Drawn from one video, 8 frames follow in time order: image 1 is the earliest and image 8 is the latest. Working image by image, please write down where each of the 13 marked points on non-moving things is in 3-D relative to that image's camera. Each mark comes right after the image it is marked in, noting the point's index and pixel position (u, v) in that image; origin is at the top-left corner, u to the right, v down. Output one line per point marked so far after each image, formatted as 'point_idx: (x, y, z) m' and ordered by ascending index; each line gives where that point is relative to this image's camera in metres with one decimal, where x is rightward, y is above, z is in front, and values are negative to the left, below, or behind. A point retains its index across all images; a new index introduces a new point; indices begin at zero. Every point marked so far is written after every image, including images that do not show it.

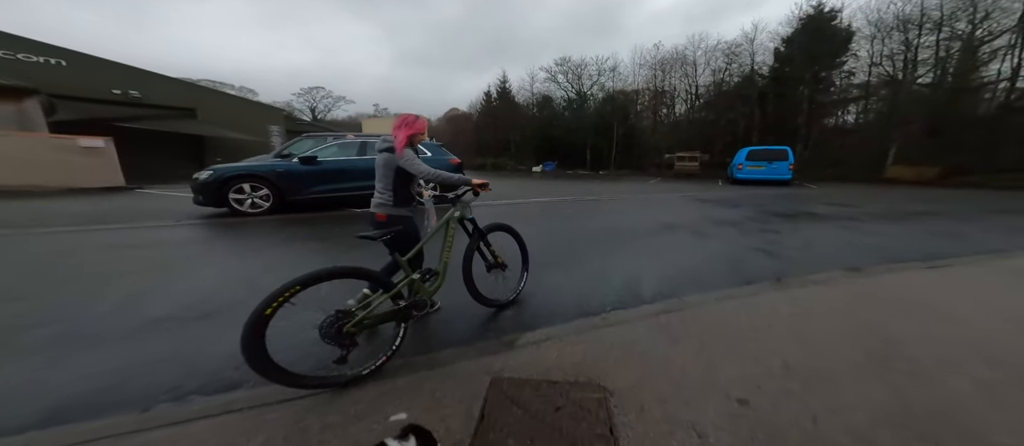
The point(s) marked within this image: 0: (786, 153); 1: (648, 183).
0: (+10.5, +2.7, +12.5) m
1: (+6.6, +1.9, +16.2) m
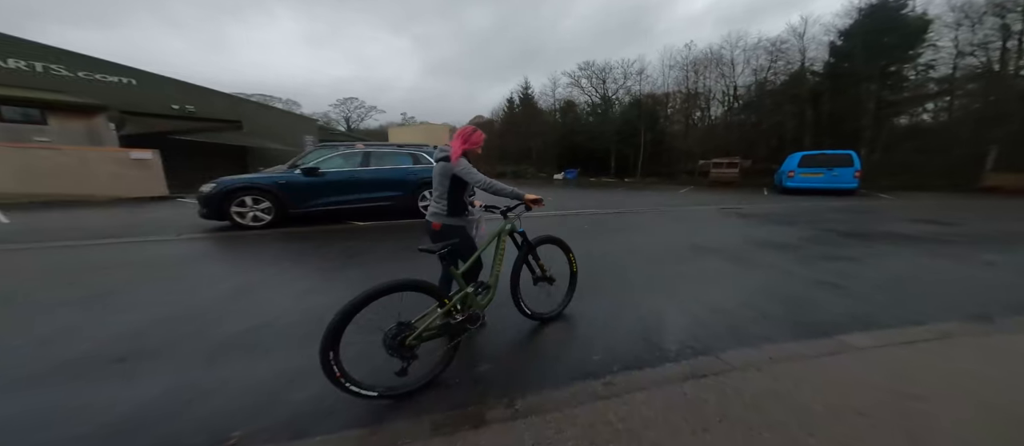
0: (+11.3, +2.2, +11.0) m
1: (+7.7, +1.4, +15.0) m
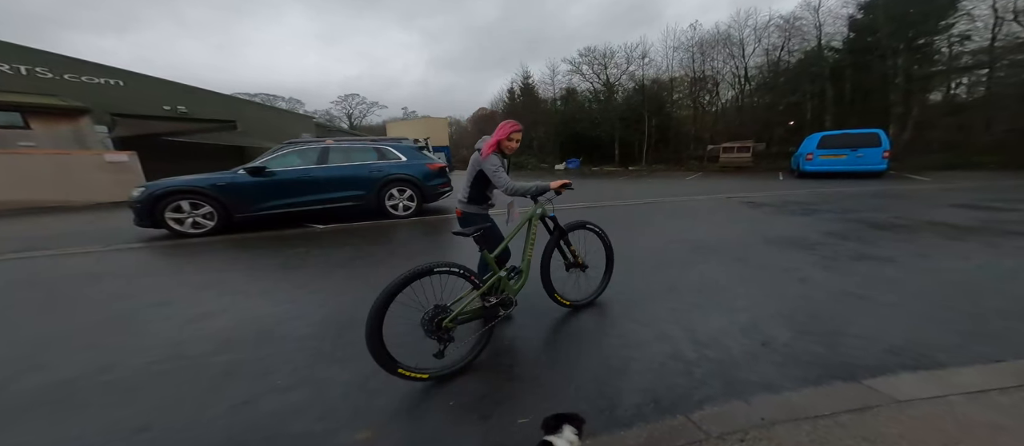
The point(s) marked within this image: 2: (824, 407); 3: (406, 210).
0: (+11.0, +2.6, +10.1) m
1: (+7.6, +1.8, +14.2) m
2: (+1.4, -0.8, +1.5) m
3: (-1.9, +0.2, +5.6) m
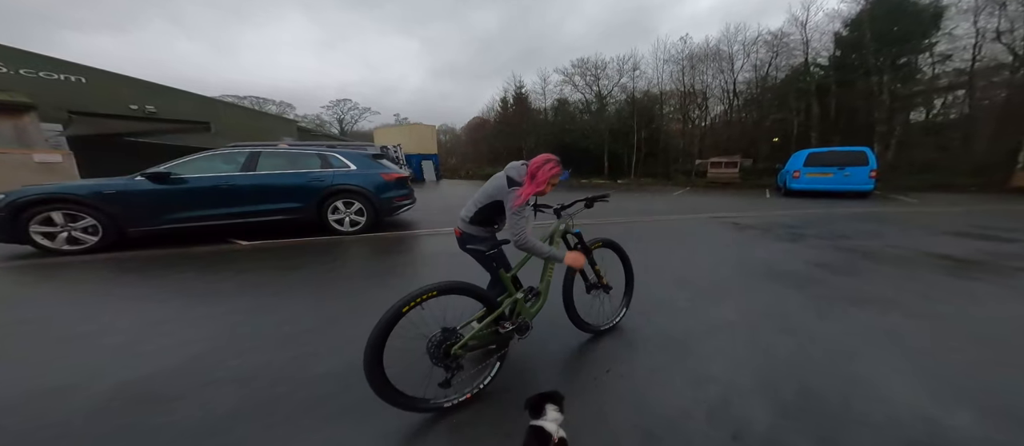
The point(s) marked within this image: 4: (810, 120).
0: (+10.4, +2.0, +9.8) m
1: (+6.9, +1.2, +13.8) m
2: (+0.9, -1.0, +0.9) m
3: (-2.5, 0.0, +5.0) m
4: (+15.7, +5.4, +17.4) m
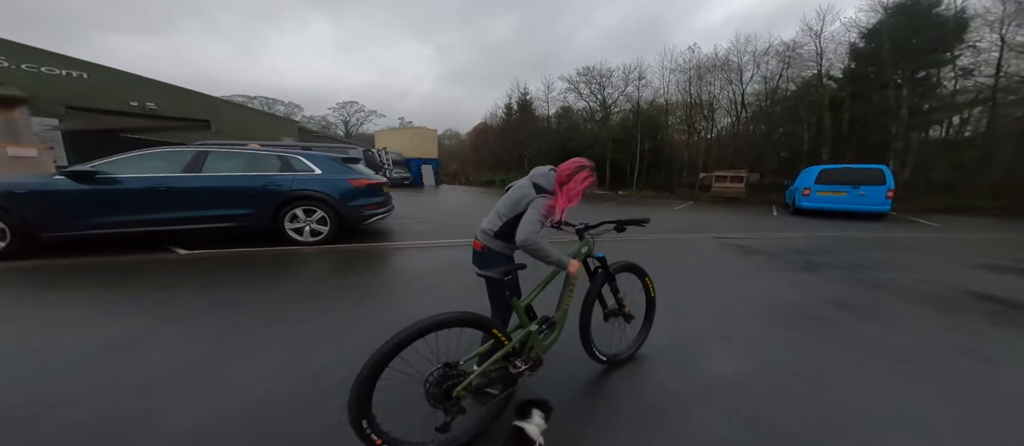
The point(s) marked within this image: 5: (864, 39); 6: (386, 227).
0: (+10.3, +1.4, +9.3) m
1: (+6.7, +0.6, +13.3) m
2: (+0.5, -1.1, +0.5) m
3: (-2.8, -0.2, +4.6) m
4: (+15.8, +4.5, +16.9) m
5: (+16.4, +8.6, +15.6) m
6: (-2.6, -0.1, +7.1) m
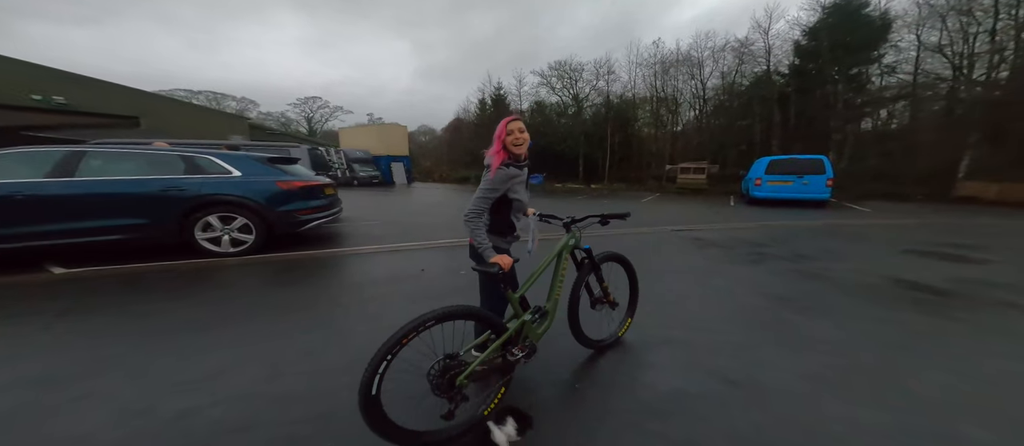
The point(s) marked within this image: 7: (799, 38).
0: (+9.1, +1.7, +9.8) m
1: (+5.4, +0.9, +13.6) m
2: (+0.2, -1.2, +0.3) m
3: (-3.4, -0.3, +4.2) m
4: (+13.9, +5.1, +17.8) m
5: (+14.6, +9.3, +16.5) m
6: (-3.4, -0.2, +6.7) m
7: (+14.6, +9.4, +16.8) m
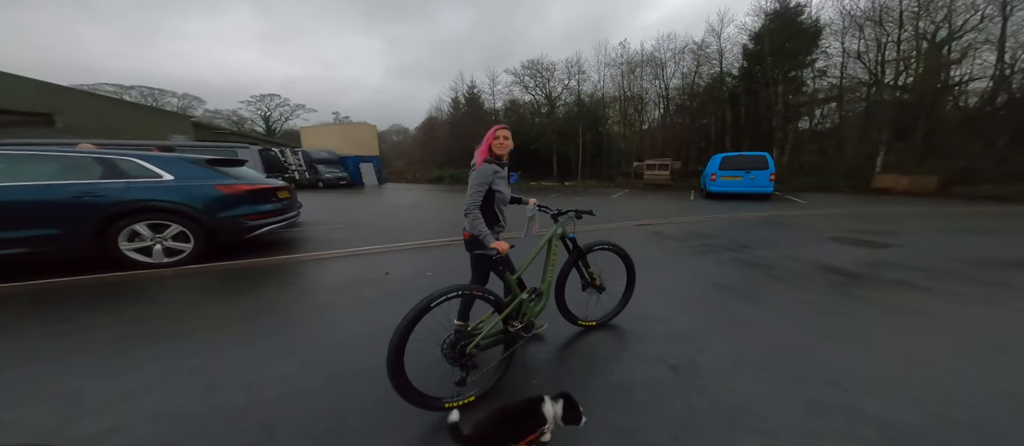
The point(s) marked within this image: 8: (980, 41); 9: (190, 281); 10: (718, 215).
0: (+8.1, +2.0, +10.5) m
1: (+4.0, +1.1, +14.0) m
2: (+0.1, -1.2, +0.3) m
3: (-3.9, -0.4, +3.9) m
4: (+12.1, +5.5, +18.9) m
5: (+12.7, +9.7, +17.6) m
6: (-4.1, -0.2, +6.4) m
7: (+12.7, +9.8, +18.0) m
8: (+17.5, +6.9, +12.5) m
9: (-3.6, -0.6, +3.7) m
10: (+4.8, +0.2, +7.9) m
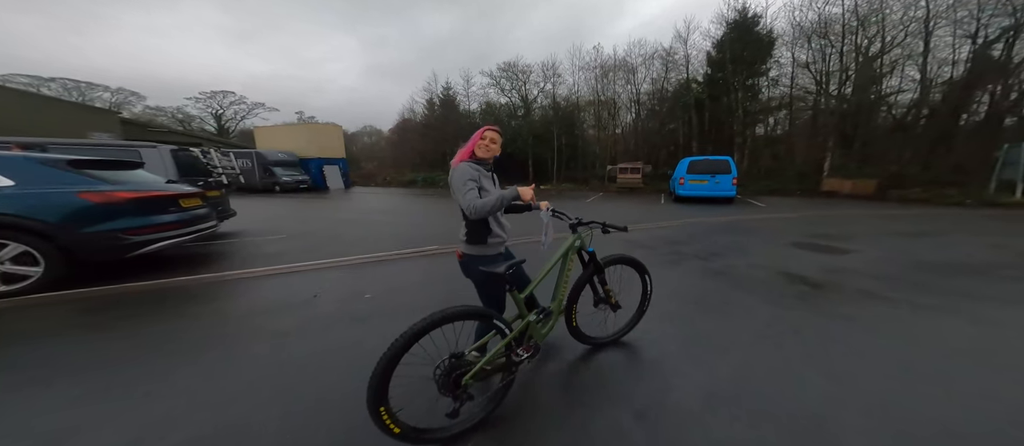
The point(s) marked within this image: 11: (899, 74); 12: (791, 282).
0: (+7.0, +1.9, +10.6) m
1: (+2.7, +0.9, +13.7) m
2: (-0.3, -1.3, -0.2) m
3: (-4.5, -0.5, +3.1) m
4: (+10.4, +5.4, +19.2) m
5: (+11.1, +9.6, +18.0) m
6: (-4.9, -0.4, +5.6) m
7: (+11.0, +9.7, +18.4) m
8: (+16.2, +6.8, +13.2) m
9: (-4.2, -0.8, +3.0) m
10: (+3.9, +0.1, +7.8) m
11: (+16.2, +6.2, +13.5) m
12: (+3.3, -0.6, +3.6) m
